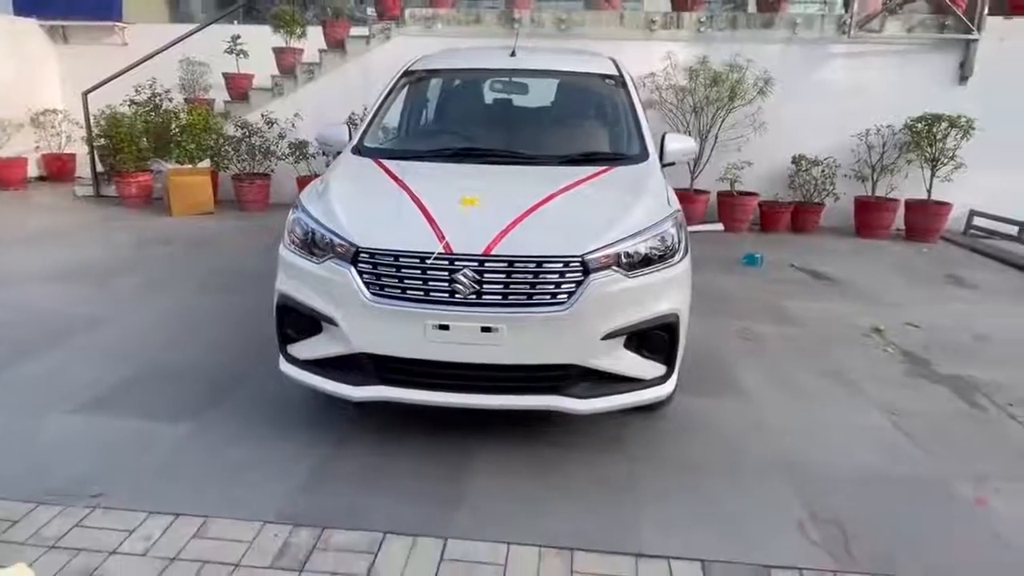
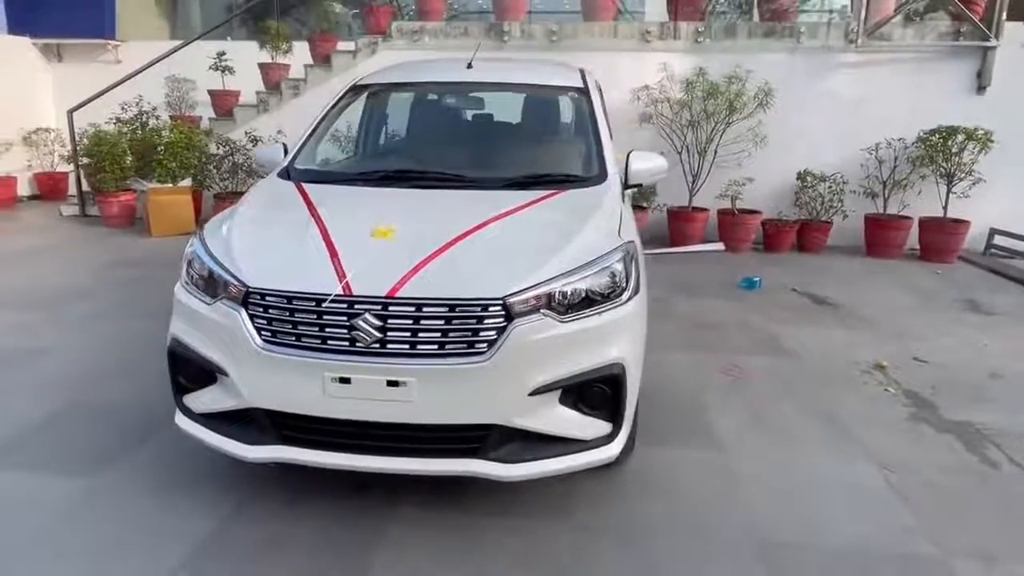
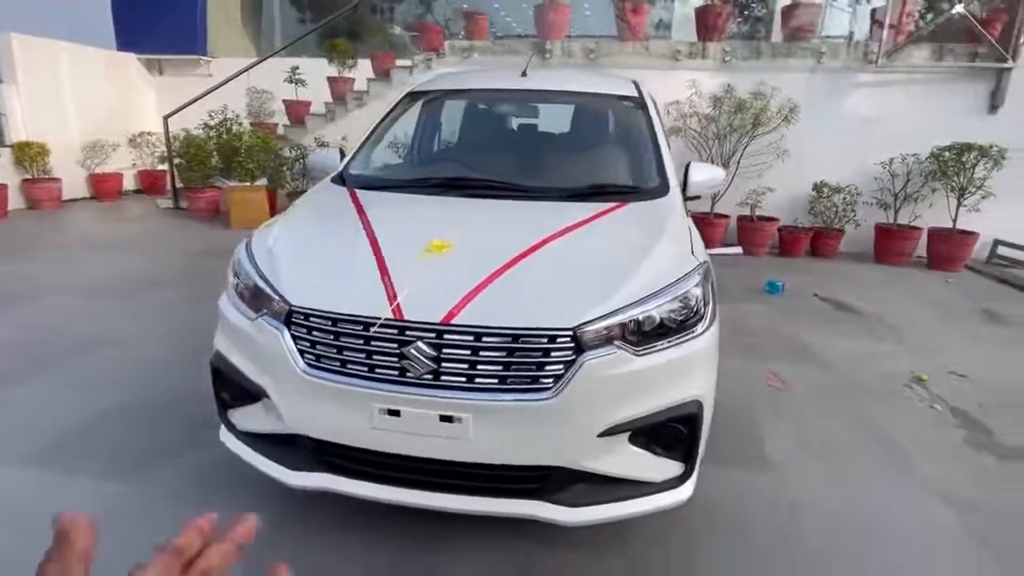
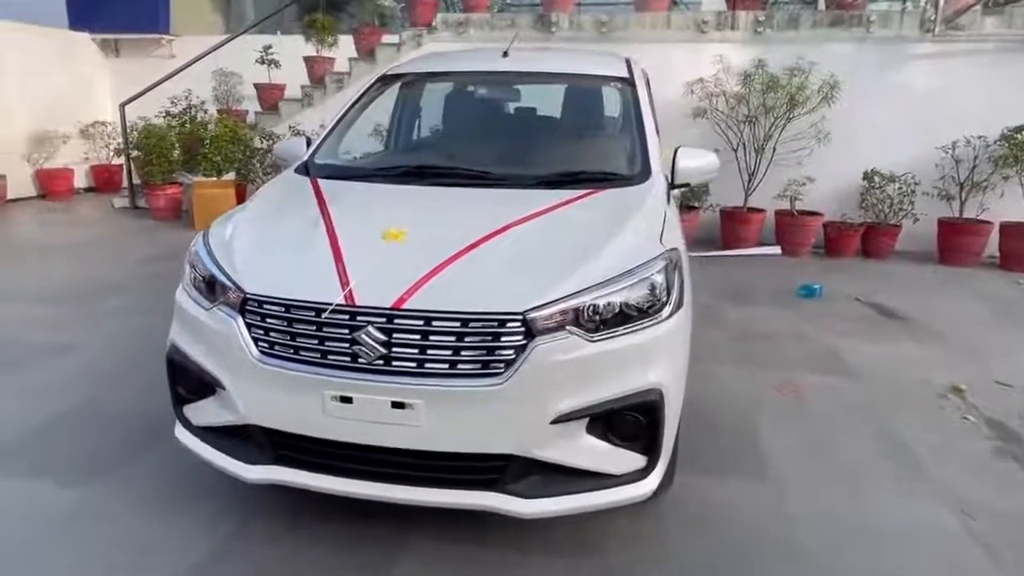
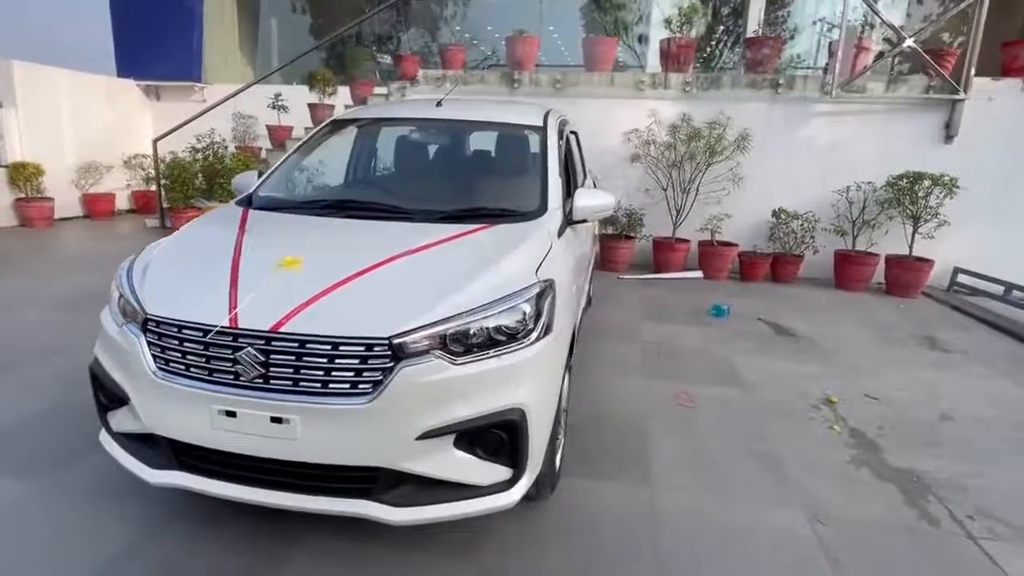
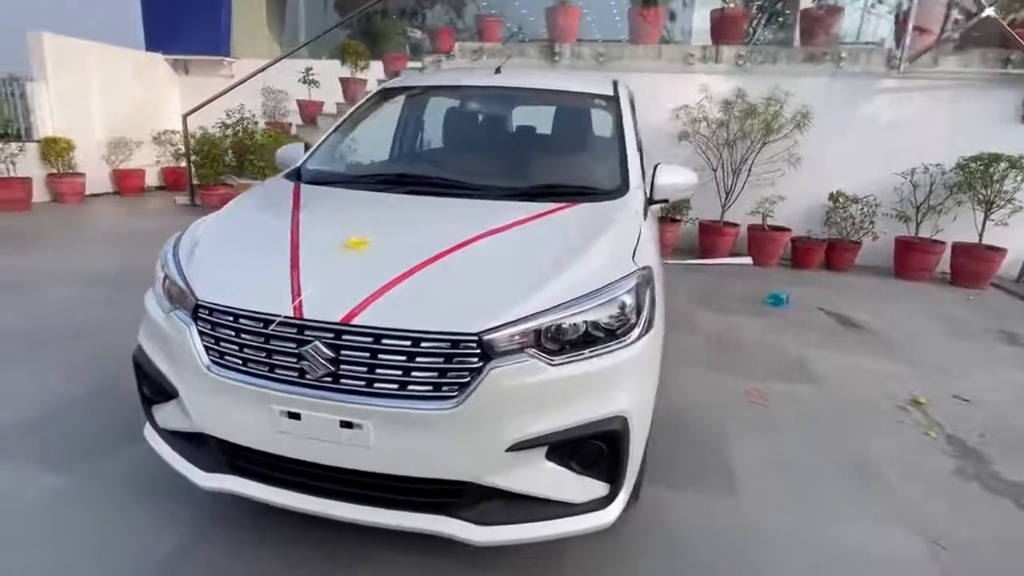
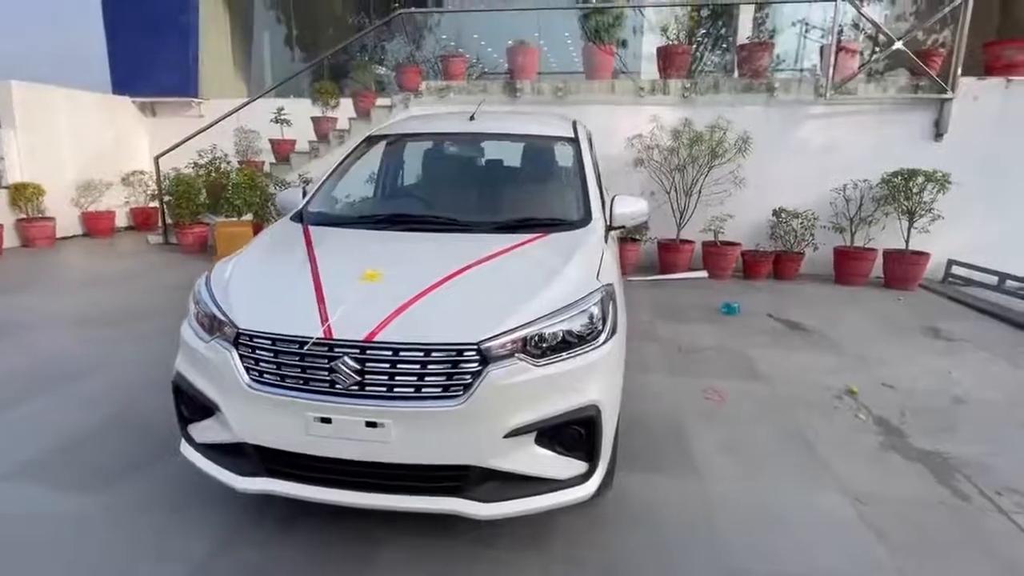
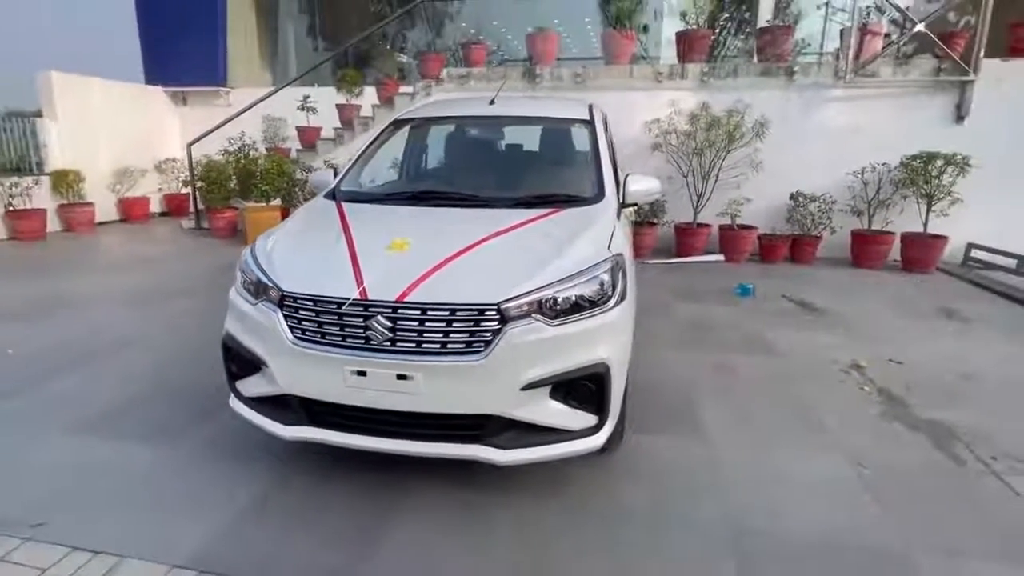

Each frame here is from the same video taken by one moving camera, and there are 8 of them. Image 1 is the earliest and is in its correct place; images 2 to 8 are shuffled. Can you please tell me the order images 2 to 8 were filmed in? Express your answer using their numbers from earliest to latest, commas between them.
2, 4, 8, 7, 5, 6, 3
